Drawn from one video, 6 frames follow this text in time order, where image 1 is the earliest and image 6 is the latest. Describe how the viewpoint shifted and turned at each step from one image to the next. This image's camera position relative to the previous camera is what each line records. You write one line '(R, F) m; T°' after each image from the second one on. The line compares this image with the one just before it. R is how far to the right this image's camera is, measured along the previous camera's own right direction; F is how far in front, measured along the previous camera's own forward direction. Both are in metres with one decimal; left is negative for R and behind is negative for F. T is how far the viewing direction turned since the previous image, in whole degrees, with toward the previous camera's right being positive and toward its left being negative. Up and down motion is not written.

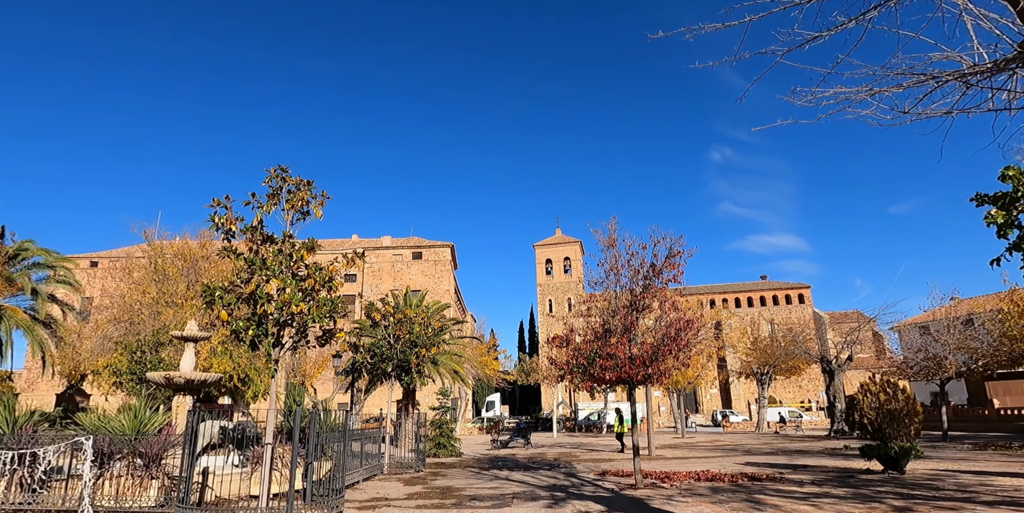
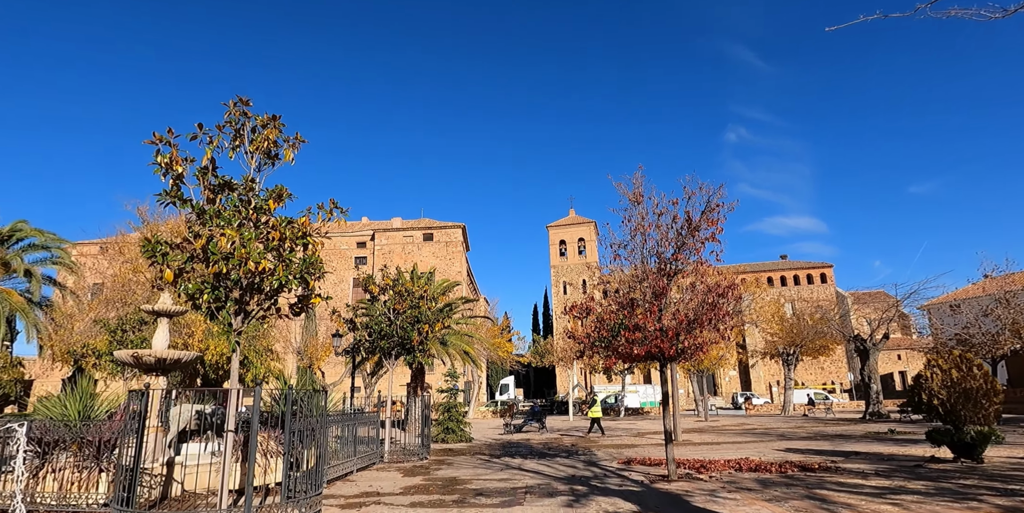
(0.0, +1.6) m; -1°
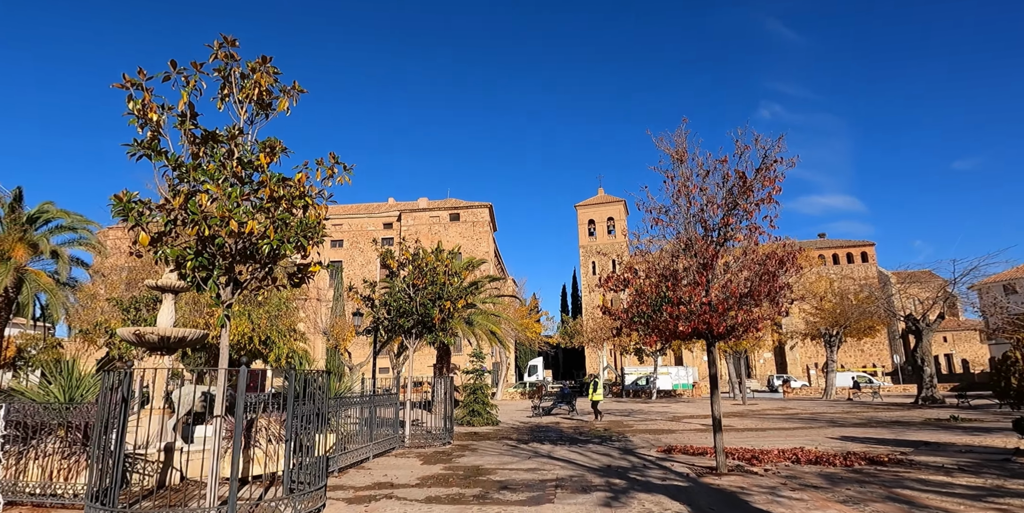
(0.0, +1.0) m; -3°
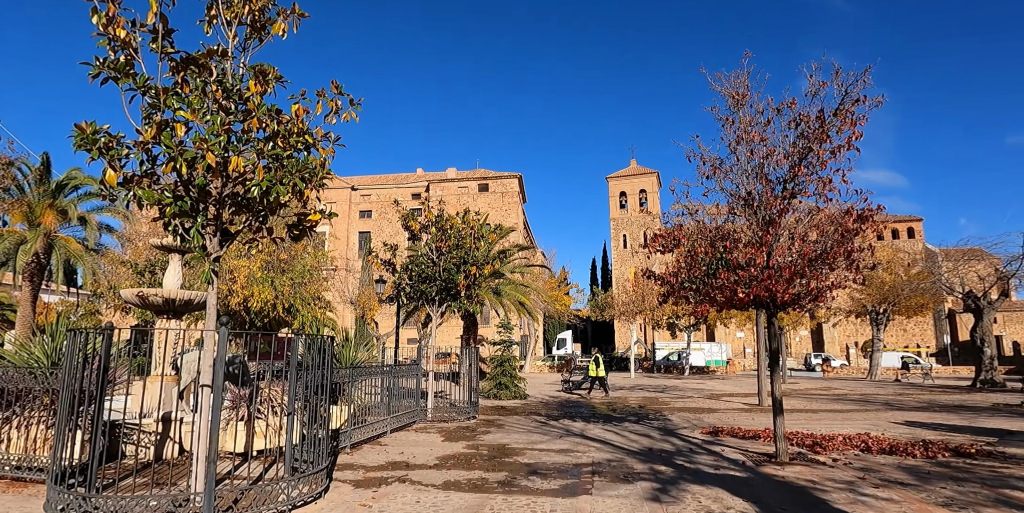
(0.0, +1.0) m; -3°
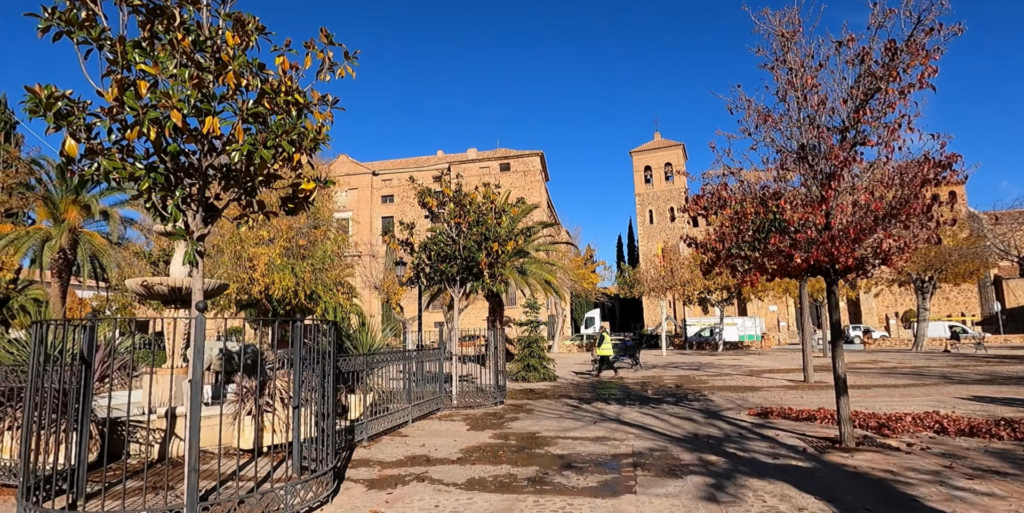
(0.0, +0.7) m; -2°
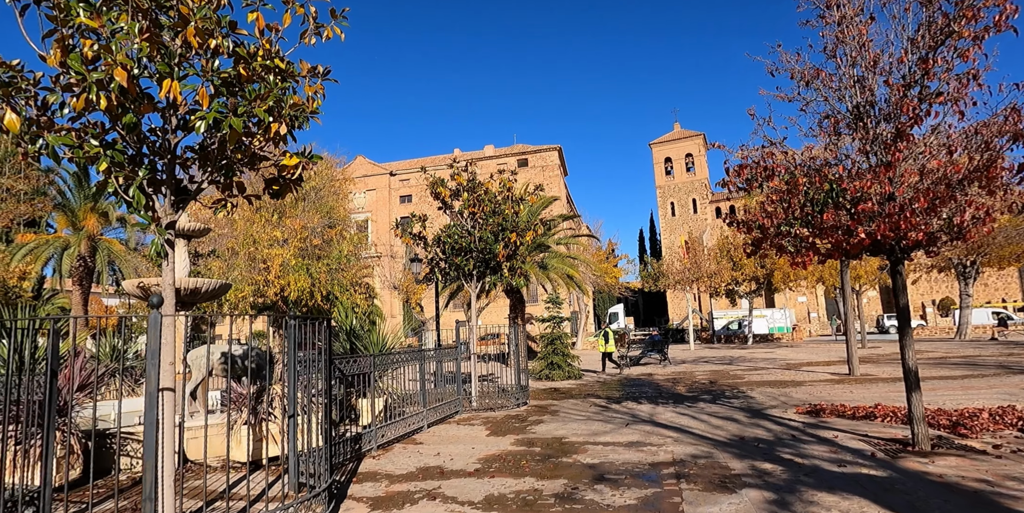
(0.0, +0.7) m; -2°
